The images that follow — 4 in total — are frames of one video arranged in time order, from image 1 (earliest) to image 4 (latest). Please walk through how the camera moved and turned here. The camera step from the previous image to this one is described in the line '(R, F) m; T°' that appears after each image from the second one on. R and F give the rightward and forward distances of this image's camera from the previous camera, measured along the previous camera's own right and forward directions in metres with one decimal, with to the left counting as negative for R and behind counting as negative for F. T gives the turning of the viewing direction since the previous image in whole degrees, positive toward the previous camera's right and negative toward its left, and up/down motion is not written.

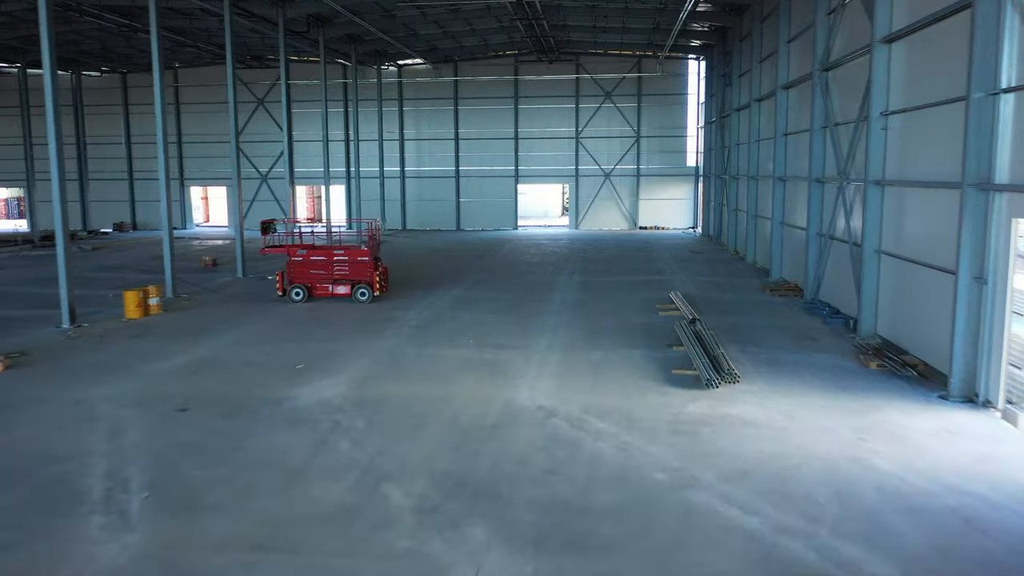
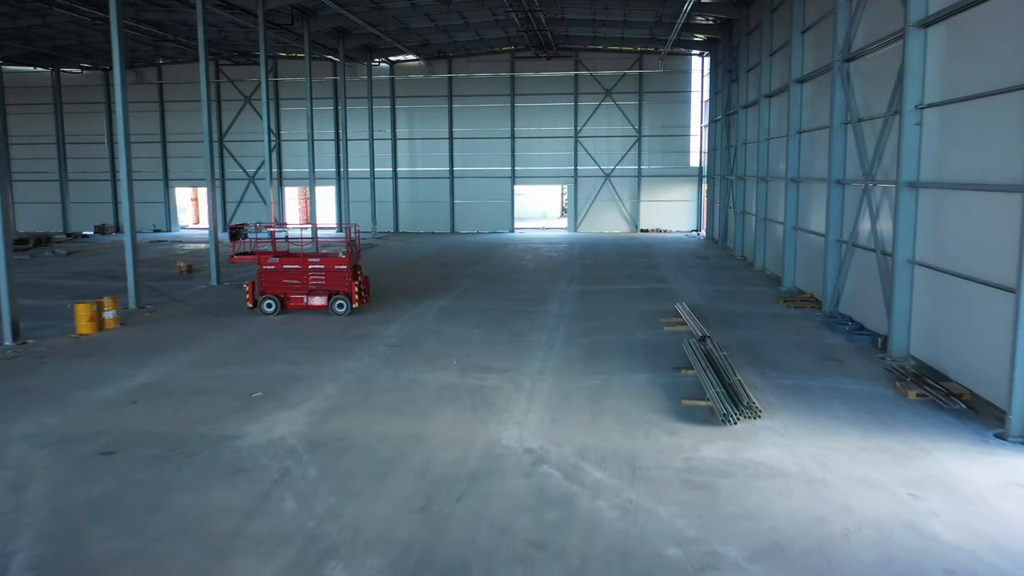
(+0.2, +1.2) m; 0°
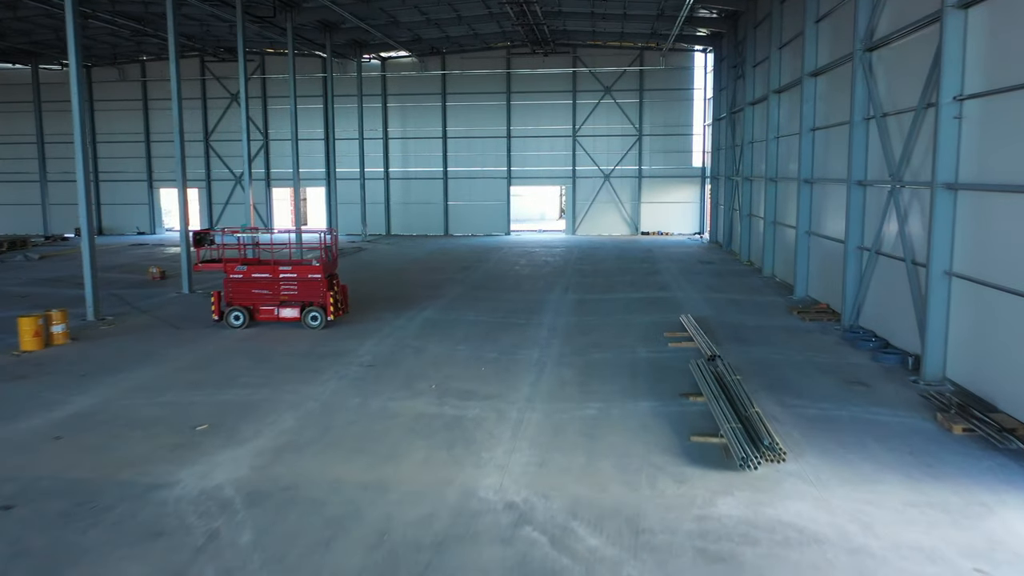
(+0.2, +1.1) m; 0°
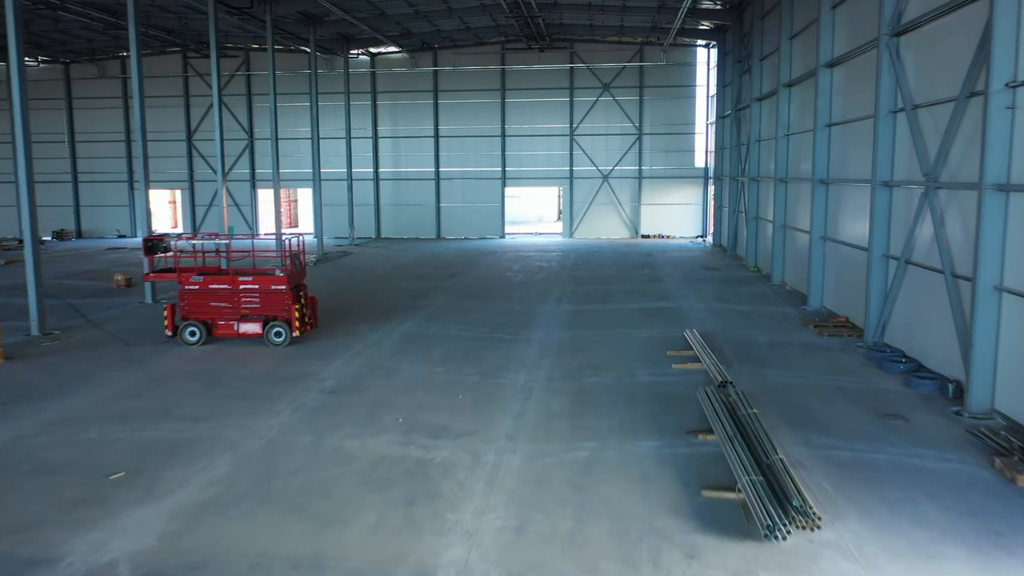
(+0.2, +1.2) m; 0°
